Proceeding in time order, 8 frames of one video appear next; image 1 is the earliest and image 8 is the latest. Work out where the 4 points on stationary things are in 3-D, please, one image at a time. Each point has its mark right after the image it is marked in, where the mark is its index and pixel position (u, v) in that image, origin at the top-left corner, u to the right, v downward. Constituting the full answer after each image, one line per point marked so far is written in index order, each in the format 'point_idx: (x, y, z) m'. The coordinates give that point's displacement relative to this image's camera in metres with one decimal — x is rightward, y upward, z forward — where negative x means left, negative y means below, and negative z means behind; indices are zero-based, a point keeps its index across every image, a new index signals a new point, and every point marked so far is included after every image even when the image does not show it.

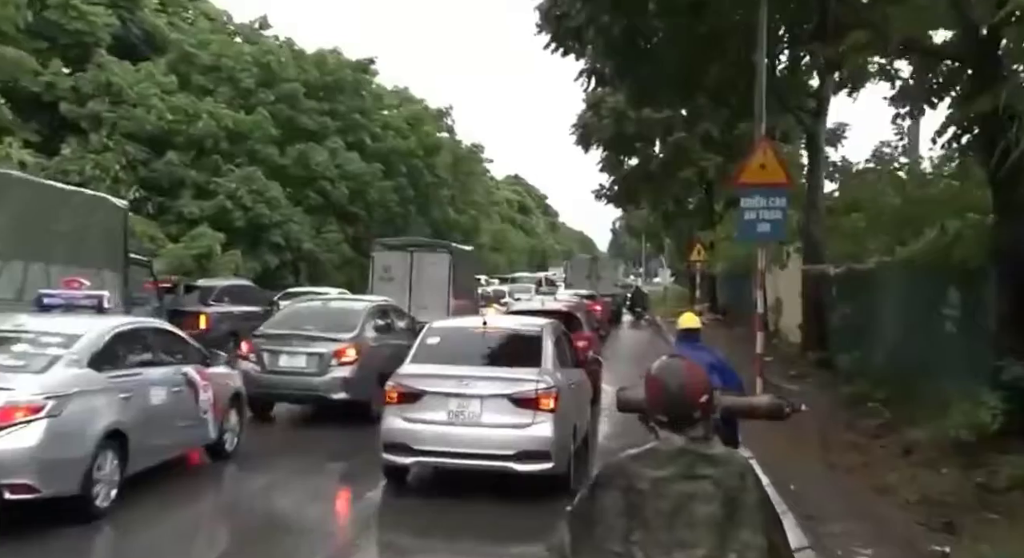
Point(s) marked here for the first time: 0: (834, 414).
0: (+3.6, -1.5, +11.0) m
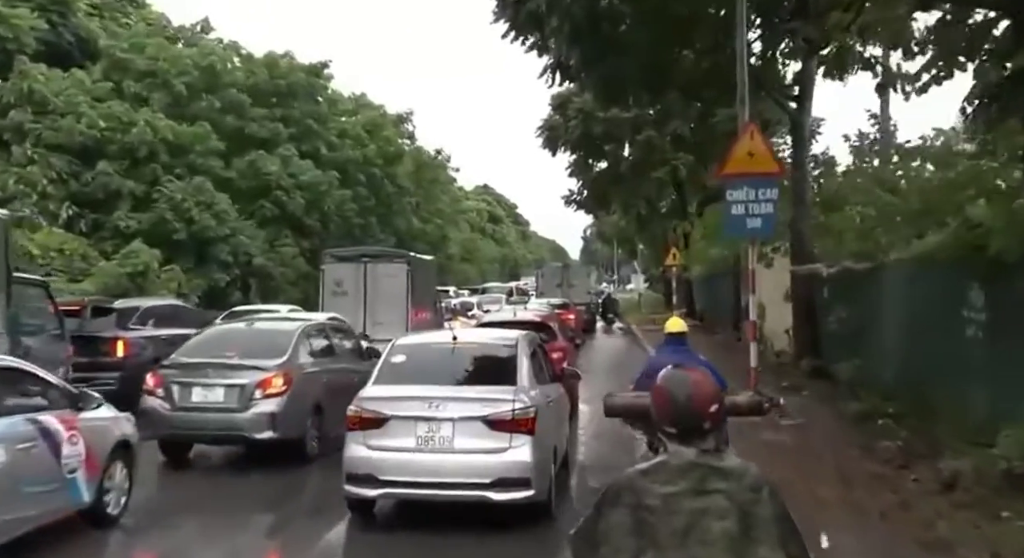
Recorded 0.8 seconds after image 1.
0: (+3.2, -1.5, +9.6) m
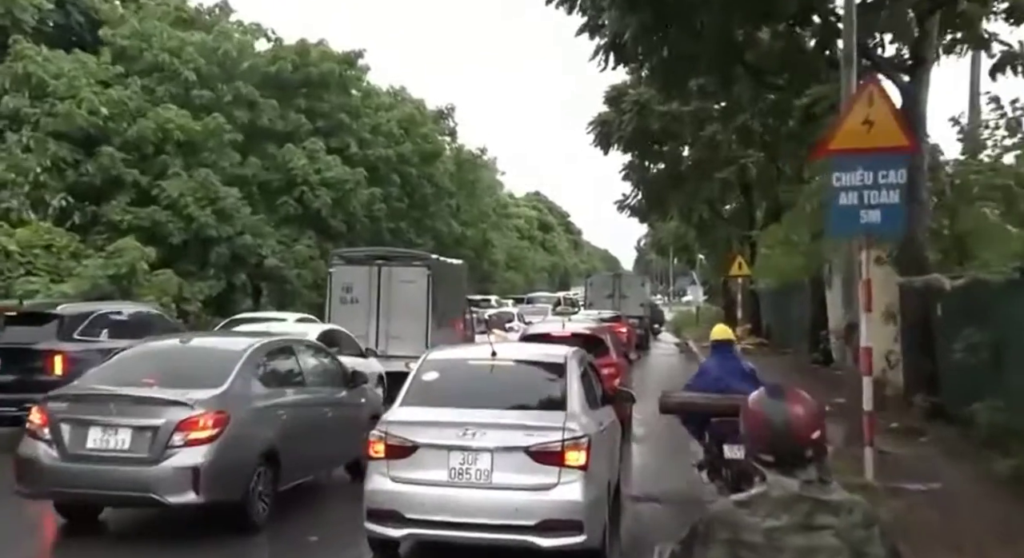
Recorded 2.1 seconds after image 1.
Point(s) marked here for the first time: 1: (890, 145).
0: (+3.4, -1.6, +6.9) m
1: (+2.9, +1.0, +7.6) m
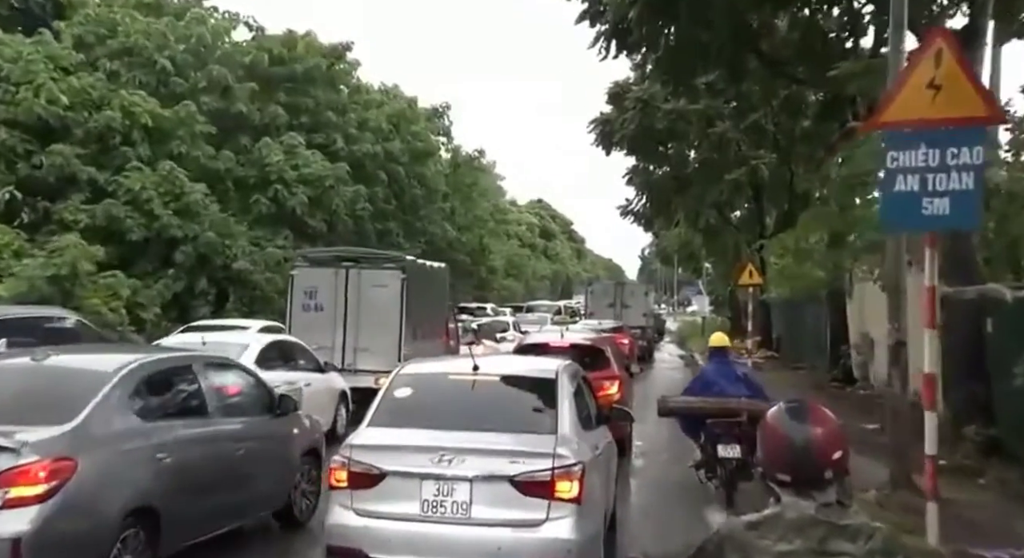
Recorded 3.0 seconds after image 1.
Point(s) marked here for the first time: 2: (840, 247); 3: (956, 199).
0: (+3.1, -1.6, +5.2) m
1: (+2.7, +1.0, +6.0) m
2: (+6.0, +0.6, +18.0) m
3: (+2.7, +0.5, +6.2) m
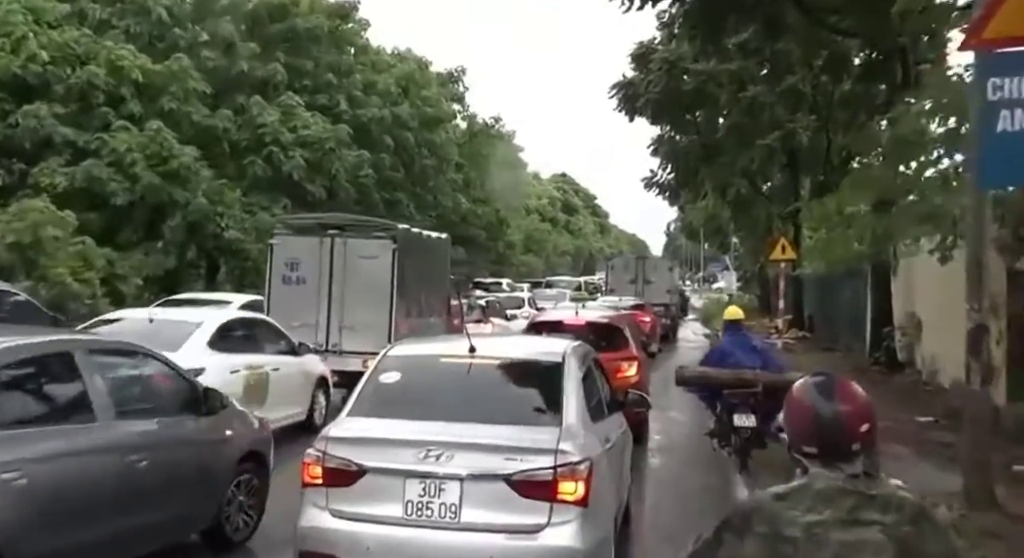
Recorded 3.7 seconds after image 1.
0: (+3.0, -1.5, +3.8) m
1: (+2.6, +1.1, +4.5) m
2: (+6.2, +1.0, +16.4) m
3: (+2.7, +0.6, +4.7) m
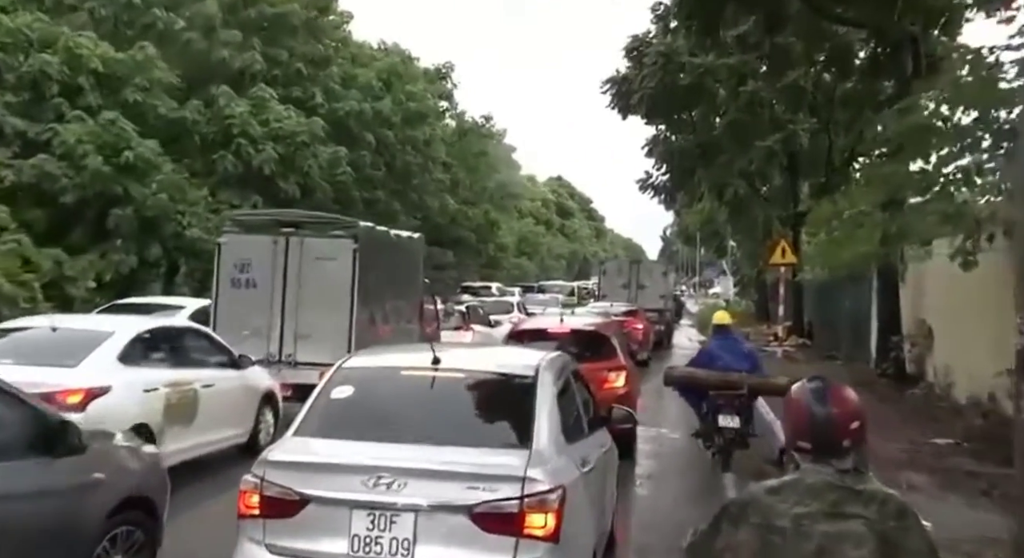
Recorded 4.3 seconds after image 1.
0: (+2.8, -1.5, +2.7) m
1: (+2.4, +1.1, +3.4) m
2: (+5.9, +0.9, +15.4) m
3: (+2.4, +0.6, +3.6) m
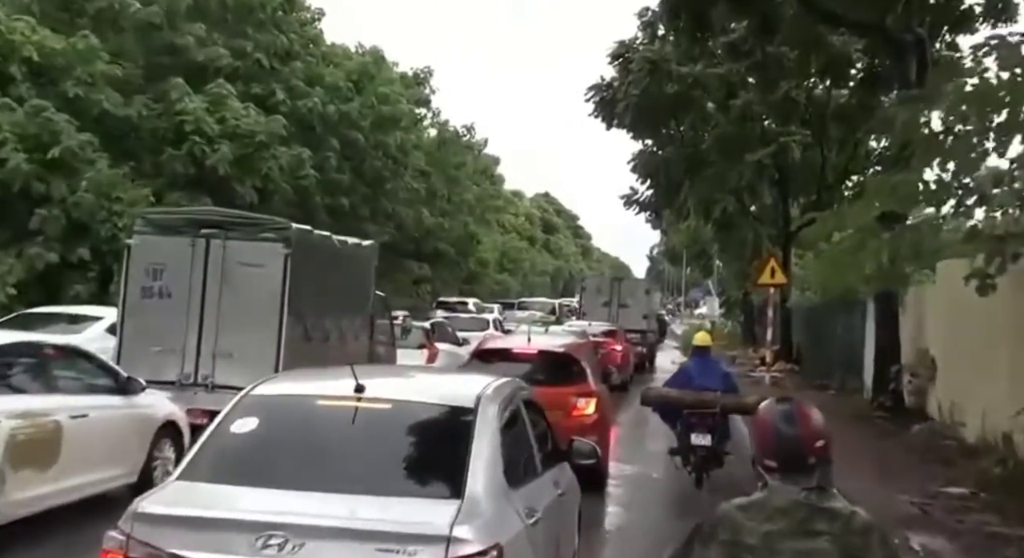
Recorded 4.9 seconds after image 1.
0: (+2.5, -1.6, +1.4) m
1: (+2.1, +1.0, +2.2) m
2: (+5.5, +0.6, +14.2) m
3: (+2.1, +0.5, +2.4) m
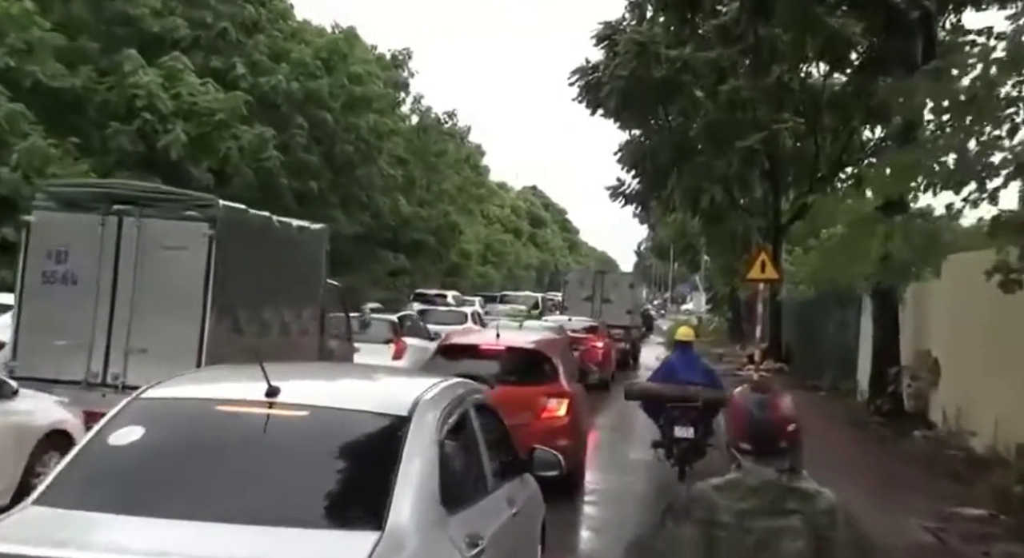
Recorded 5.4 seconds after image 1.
0: (+2.2, -1.6, +0.4) m
1: (+1.9, +1.1, +1.2) m
2: (+5.1, +0.7, +13.2) m
3: (+1.9, +0.6, +1.4) m
